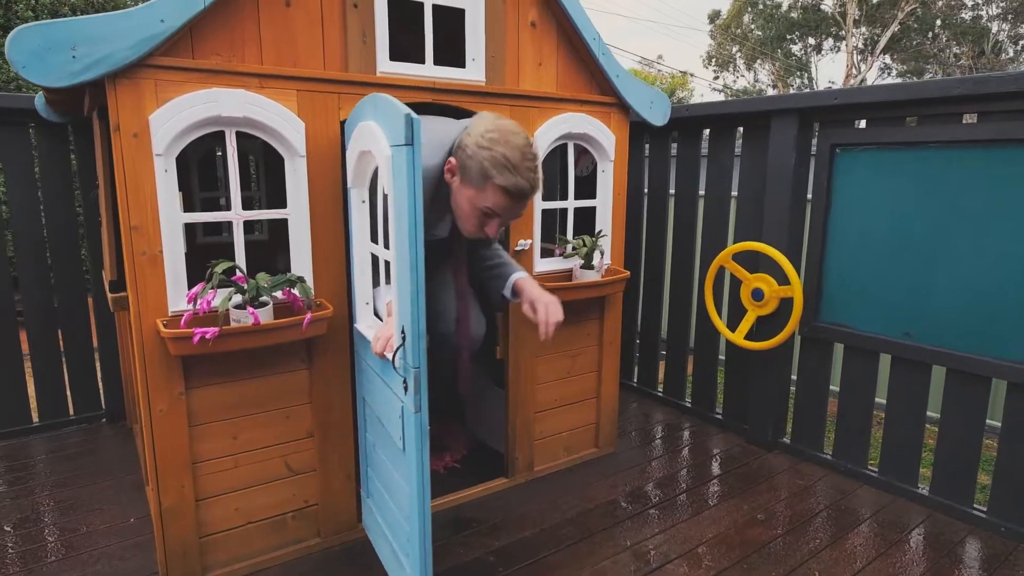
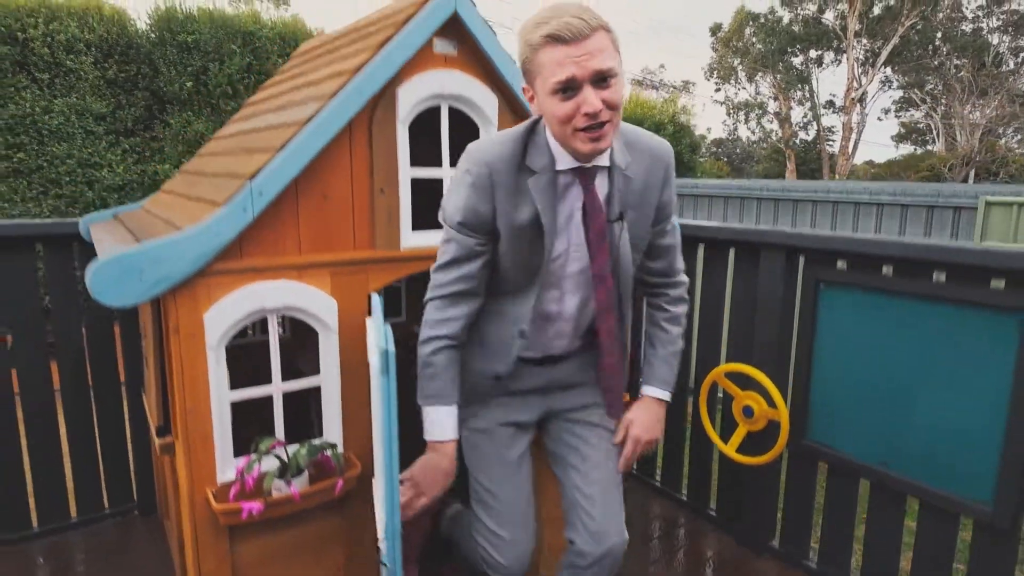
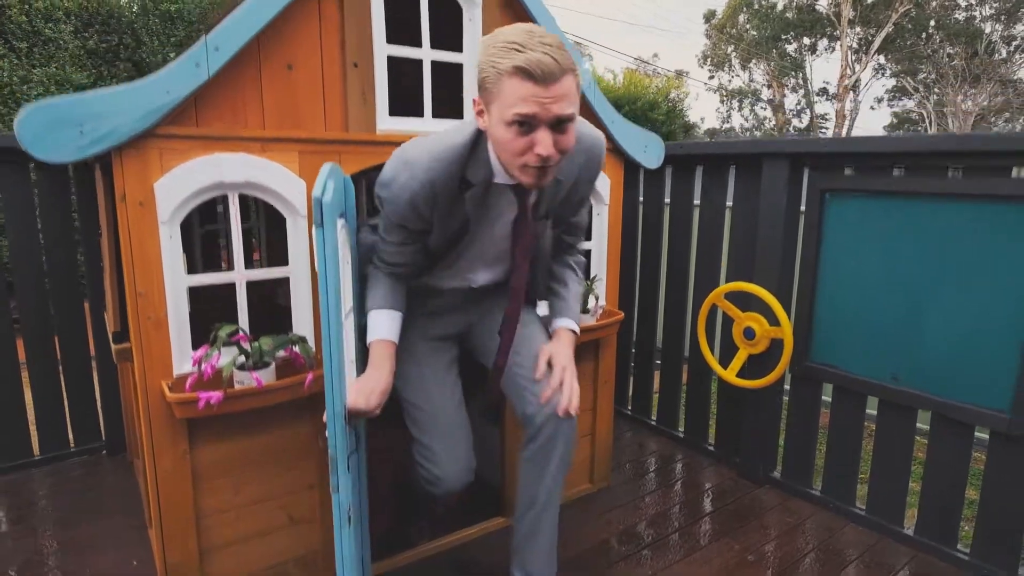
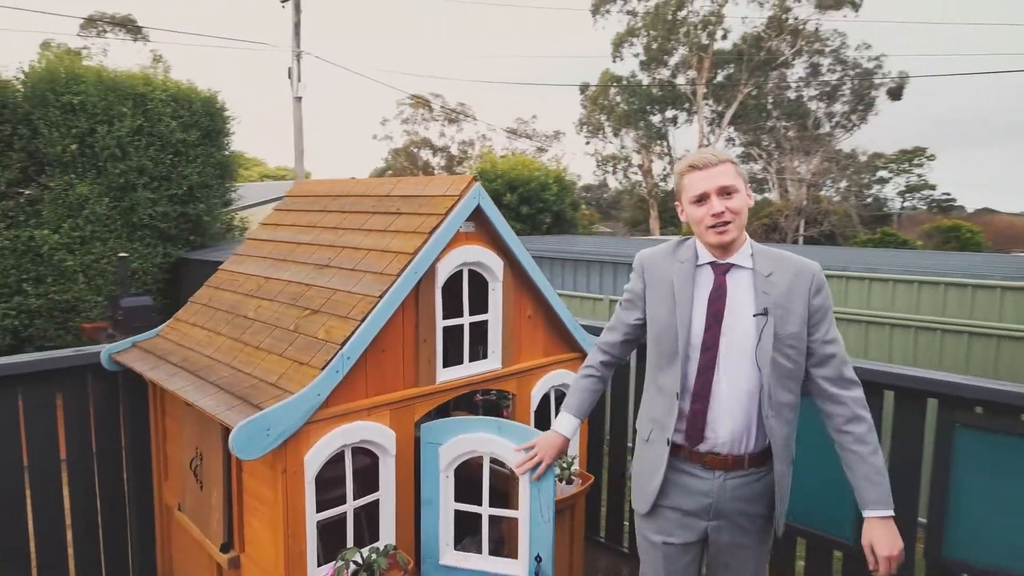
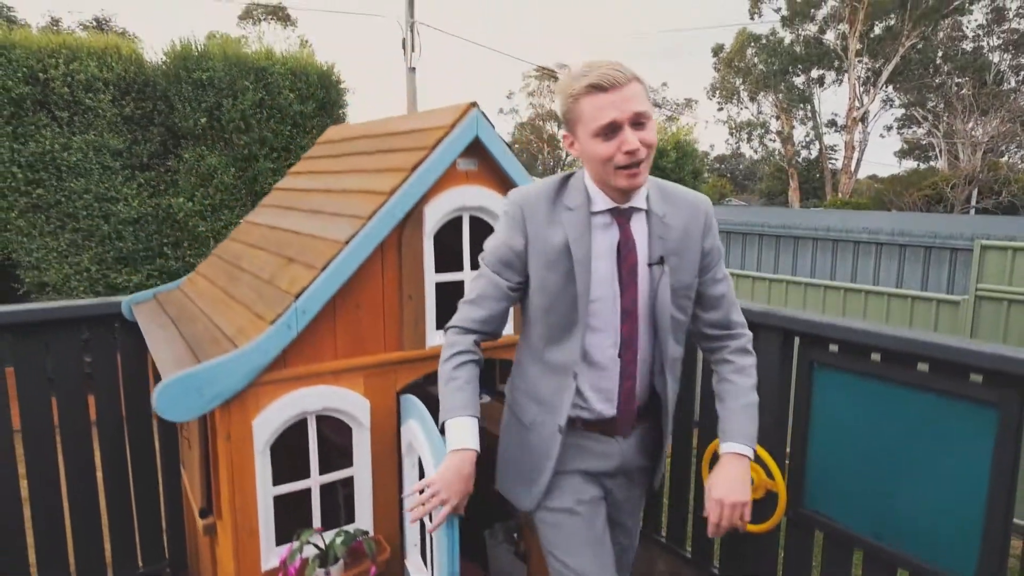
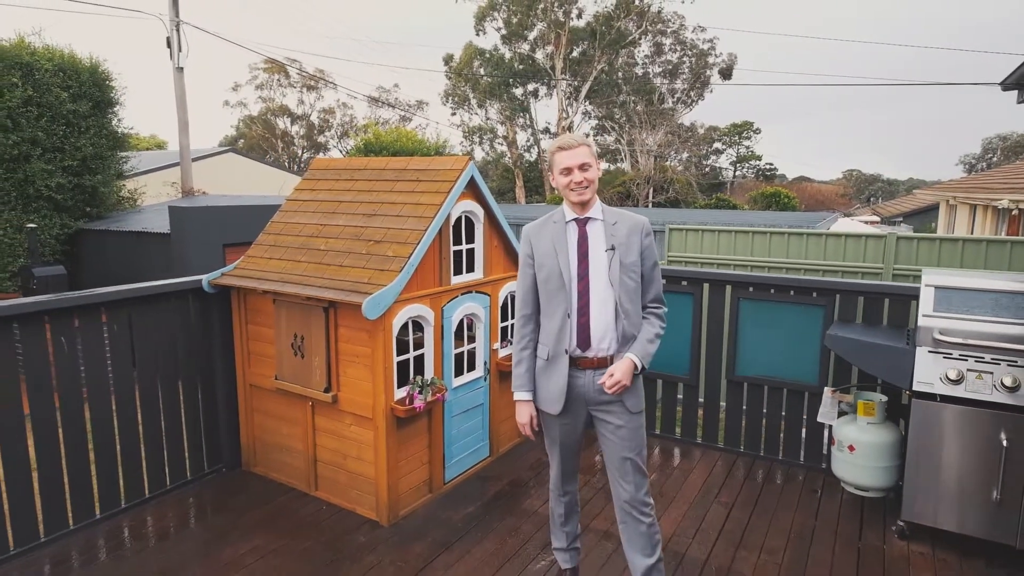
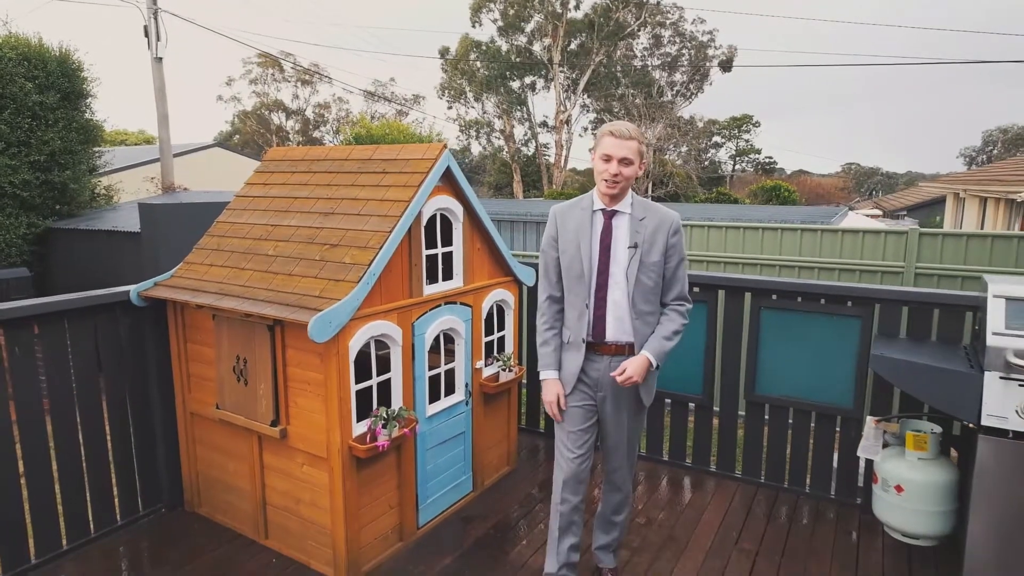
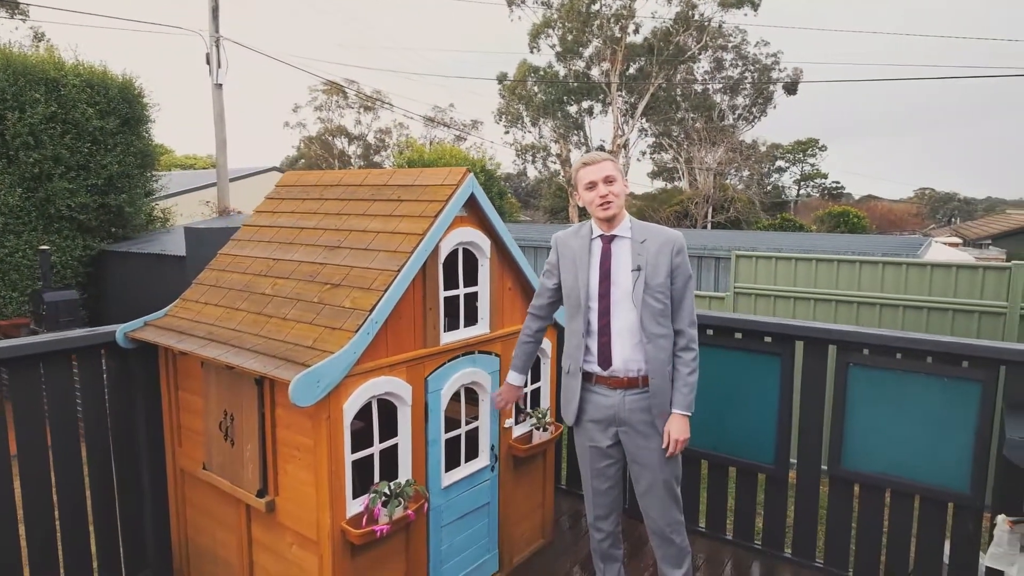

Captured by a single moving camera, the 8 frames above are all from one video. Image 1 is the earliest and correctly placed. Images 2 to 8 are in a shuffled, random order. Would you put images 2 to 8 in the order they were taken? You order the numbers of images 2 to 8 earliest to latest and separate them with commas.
3, 2, 5, 4, 8, 7, 6
